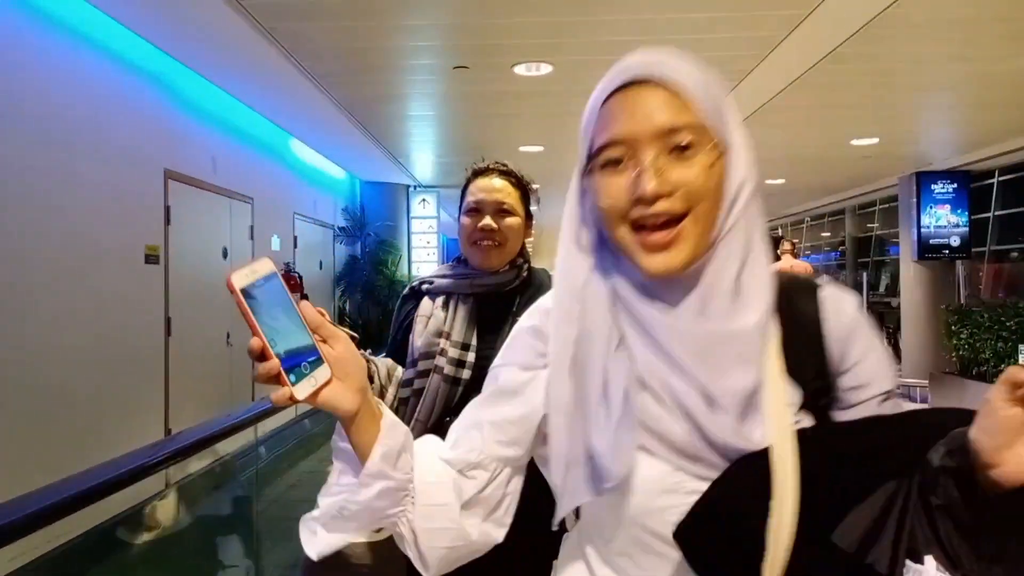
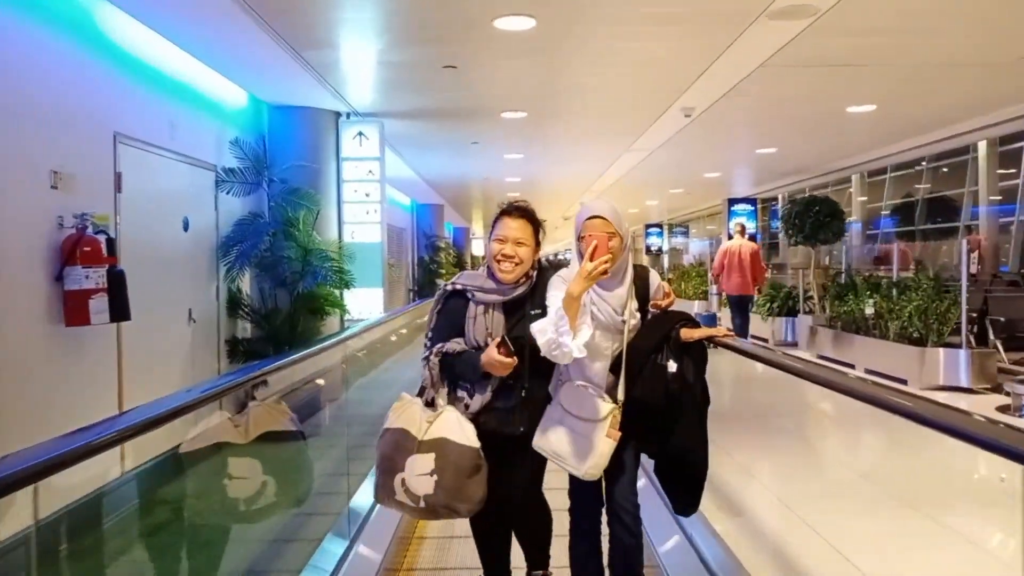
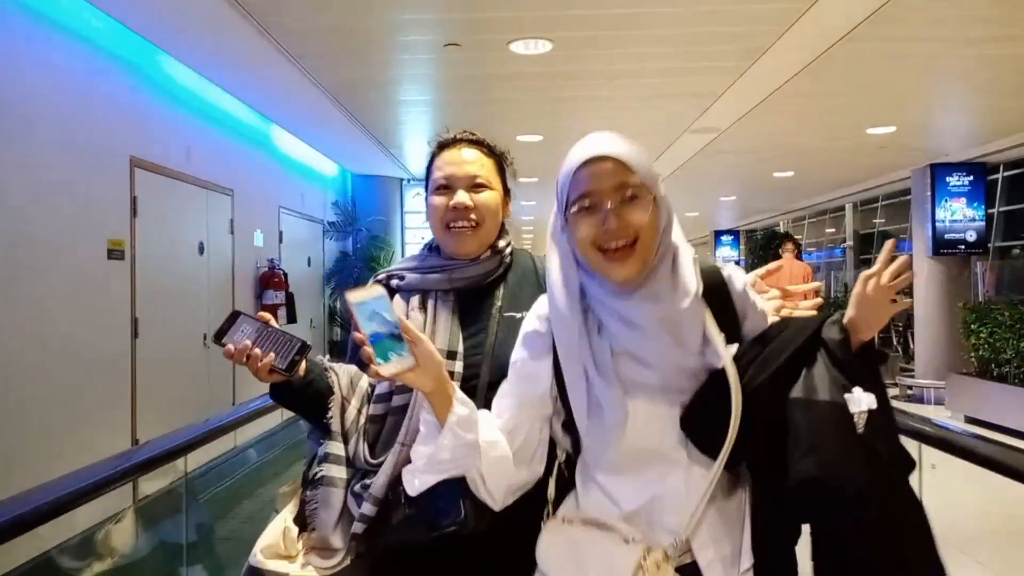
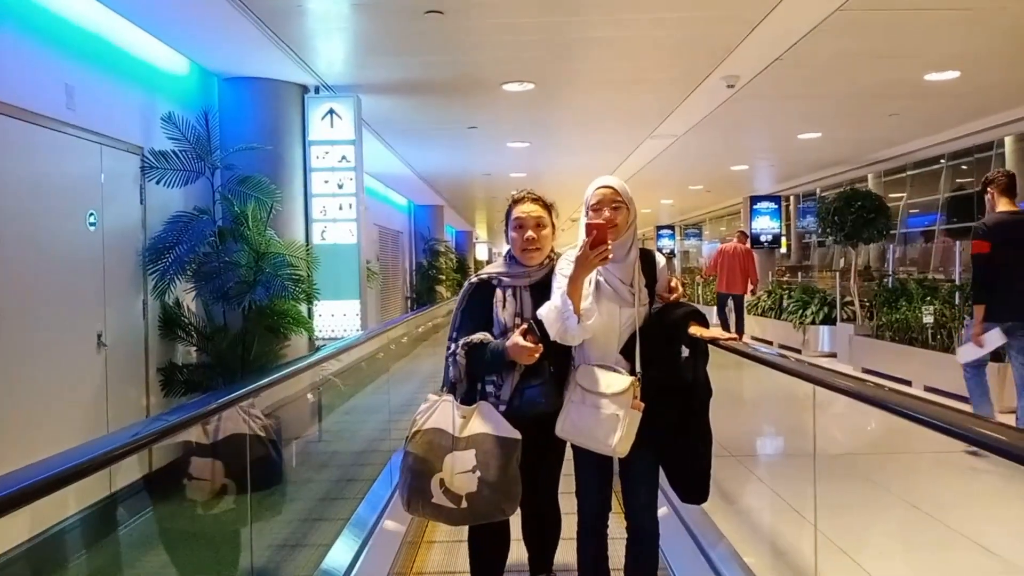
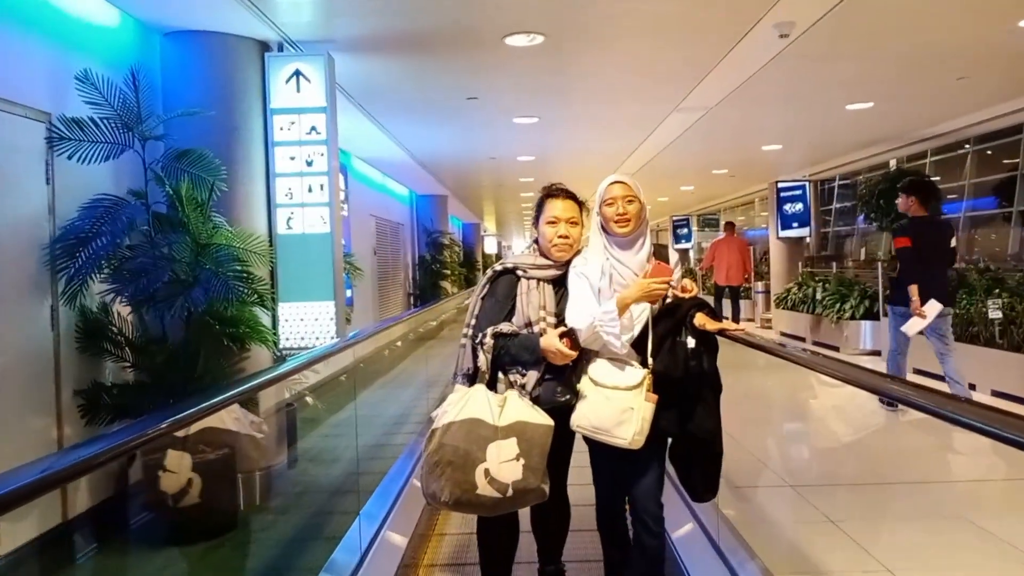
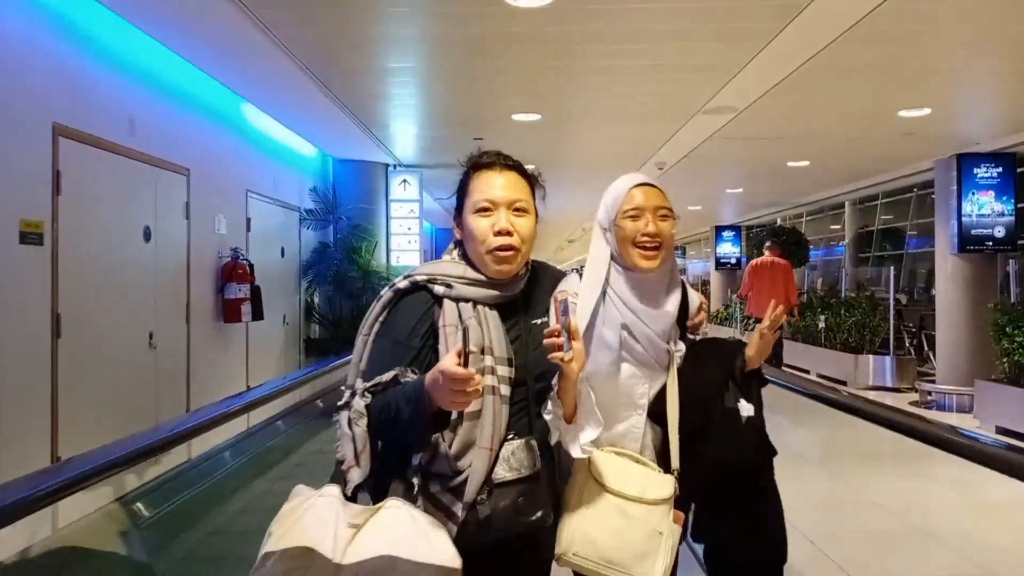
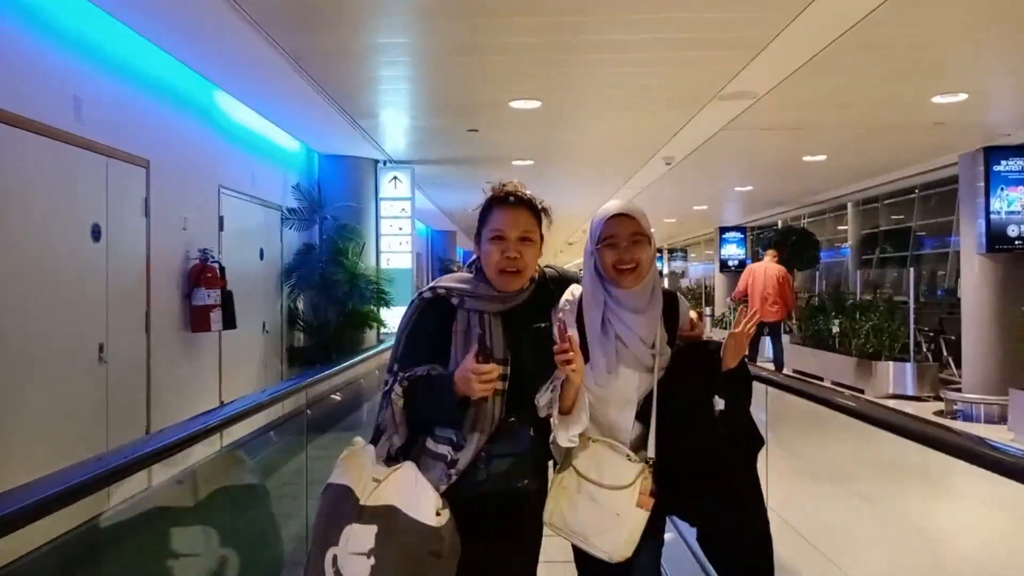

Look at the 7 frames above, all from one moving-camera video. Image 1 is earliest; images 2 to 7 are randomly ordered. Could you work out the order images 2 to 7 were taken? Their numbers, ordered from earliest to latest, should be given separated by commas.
3, 6, 7, 2, 4, 5
